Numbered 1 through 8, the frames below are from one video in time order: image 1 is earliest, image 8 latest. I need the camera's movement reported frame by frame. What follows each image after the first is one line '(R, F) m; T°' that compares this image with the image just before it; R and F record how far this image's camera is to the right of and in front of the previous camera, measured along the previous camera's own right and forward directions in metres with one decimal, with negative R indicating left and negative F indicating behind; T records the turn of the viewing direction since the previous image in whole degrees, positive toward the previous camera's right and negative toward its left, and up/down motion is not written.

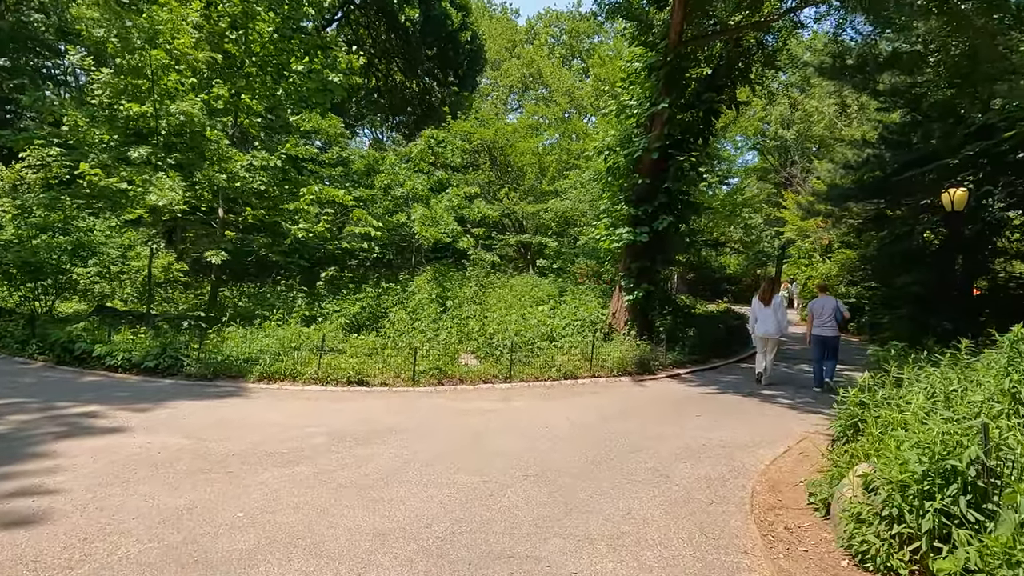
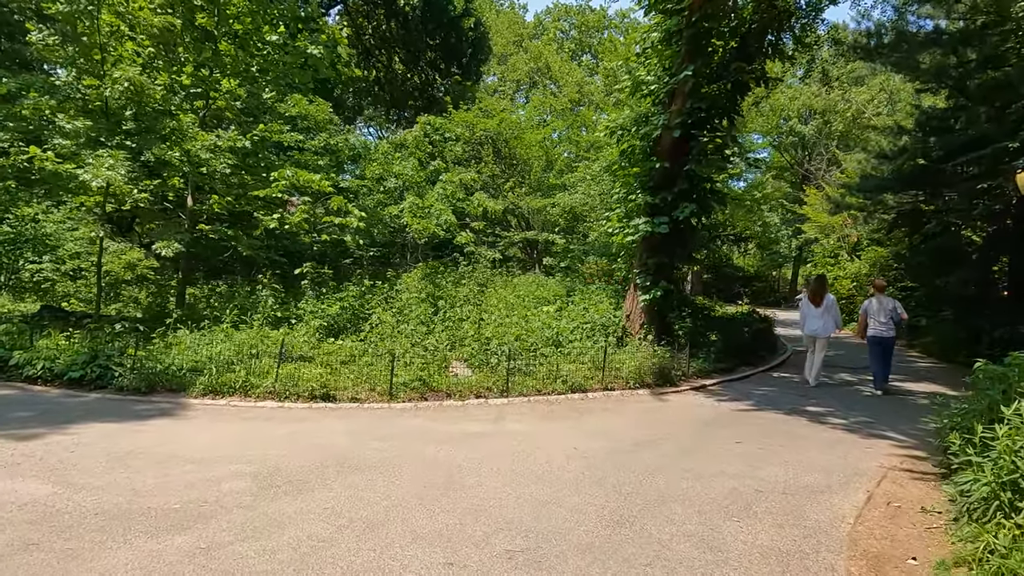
(+0.1, +1.5) m; -1°
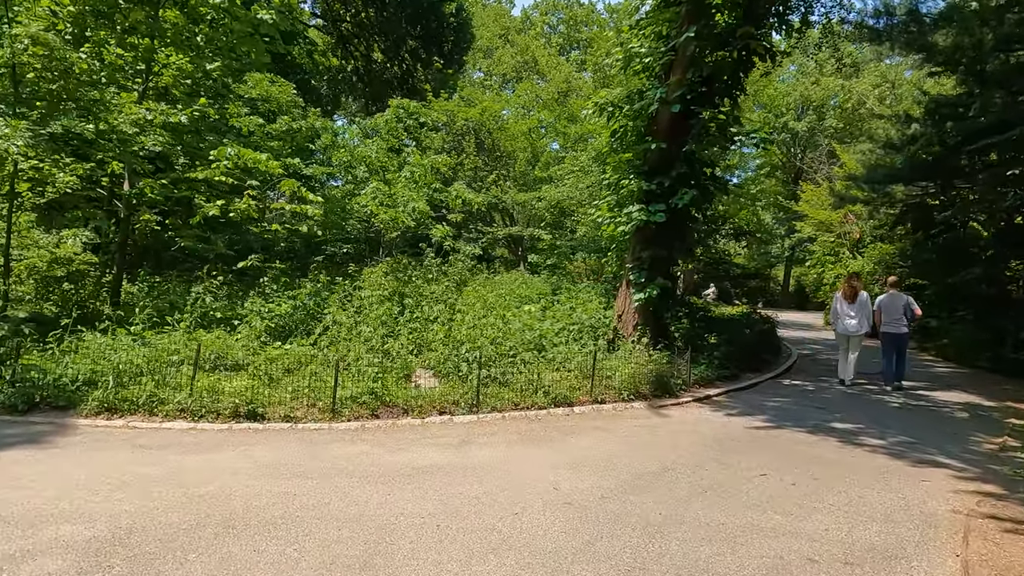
(+0.2, +1.3) m; +1°
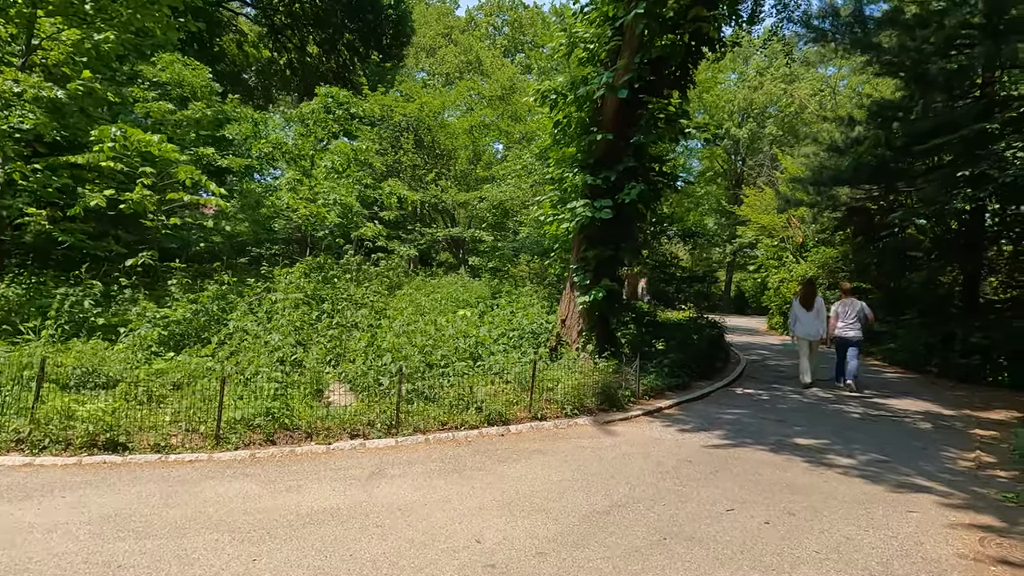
(+0.2, +0.9) m; +5°
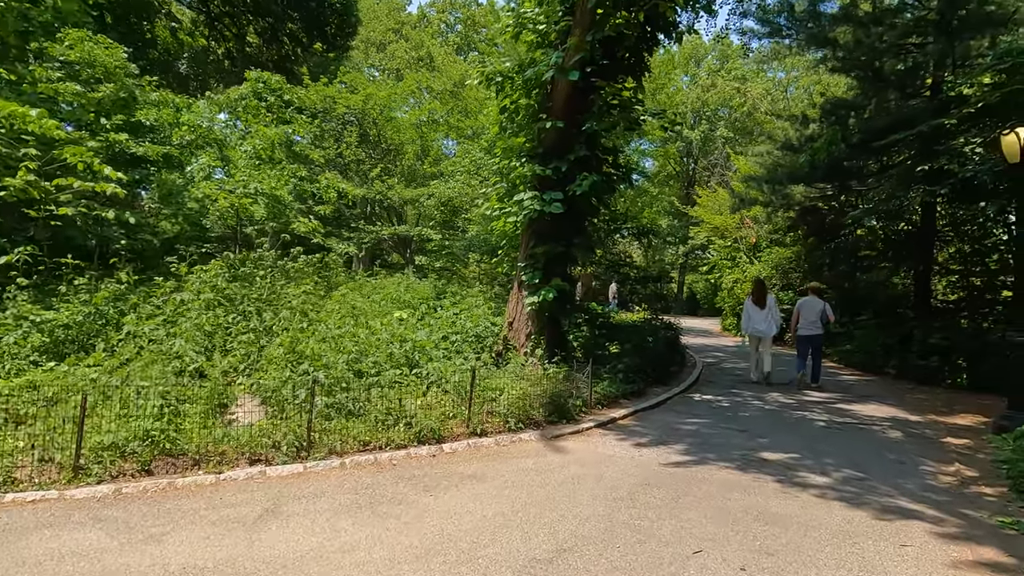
(+0.2, +0.8) m; +4°
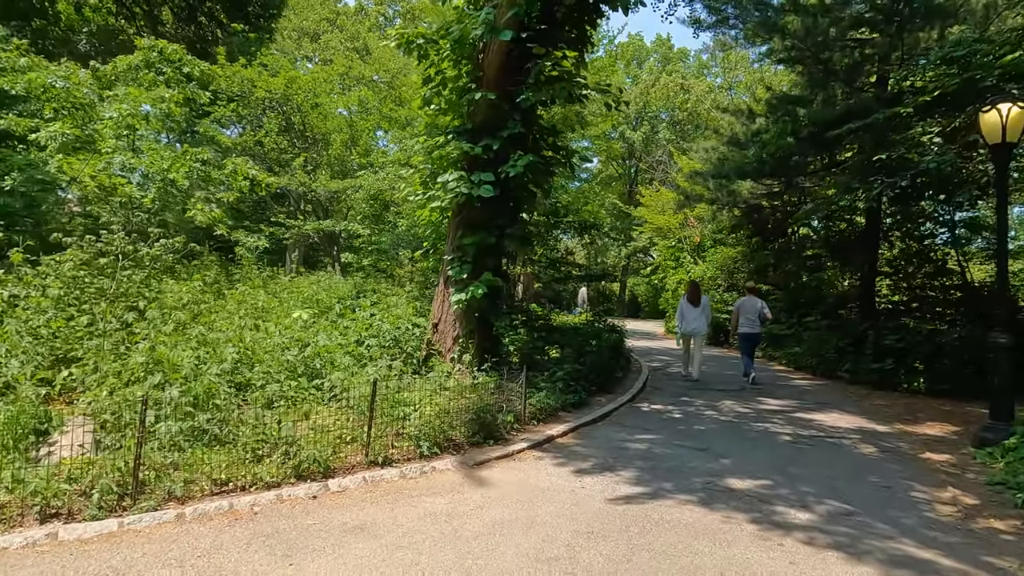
(+0.2, +1.1) m; +5°
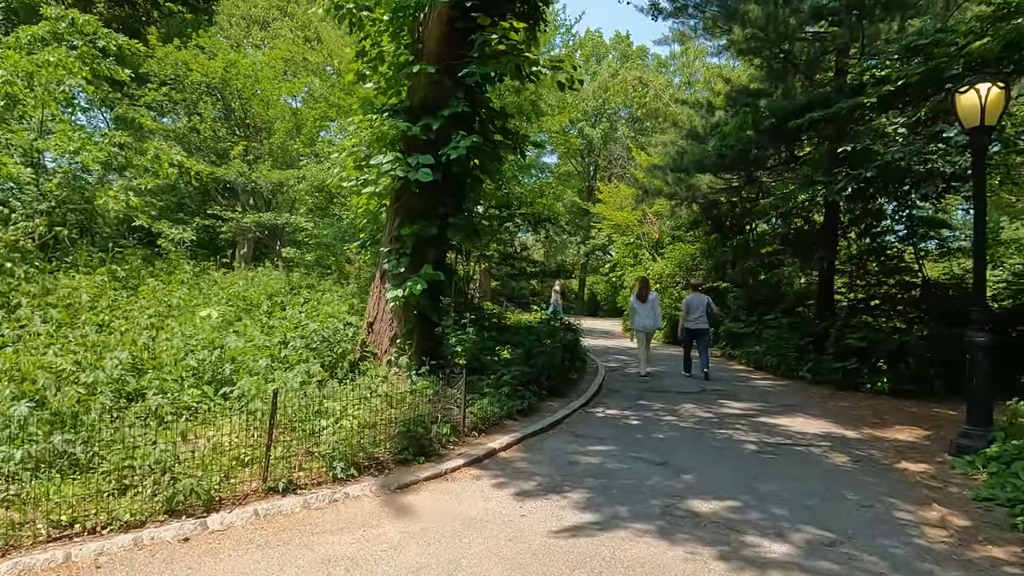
(+0.2, +0.7) m; +3°
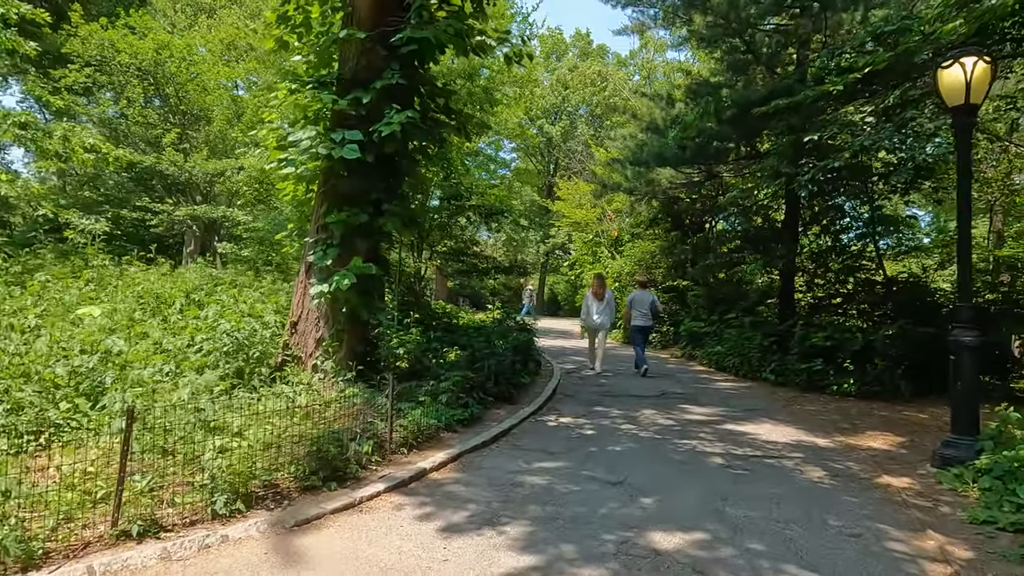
(+0.2, +0.7) m; +3°
